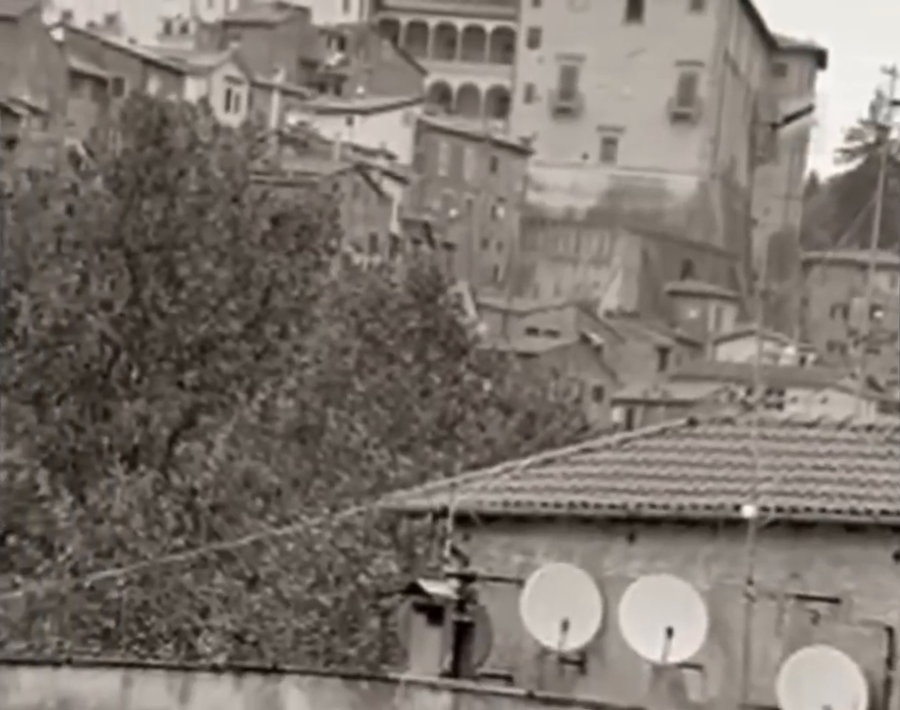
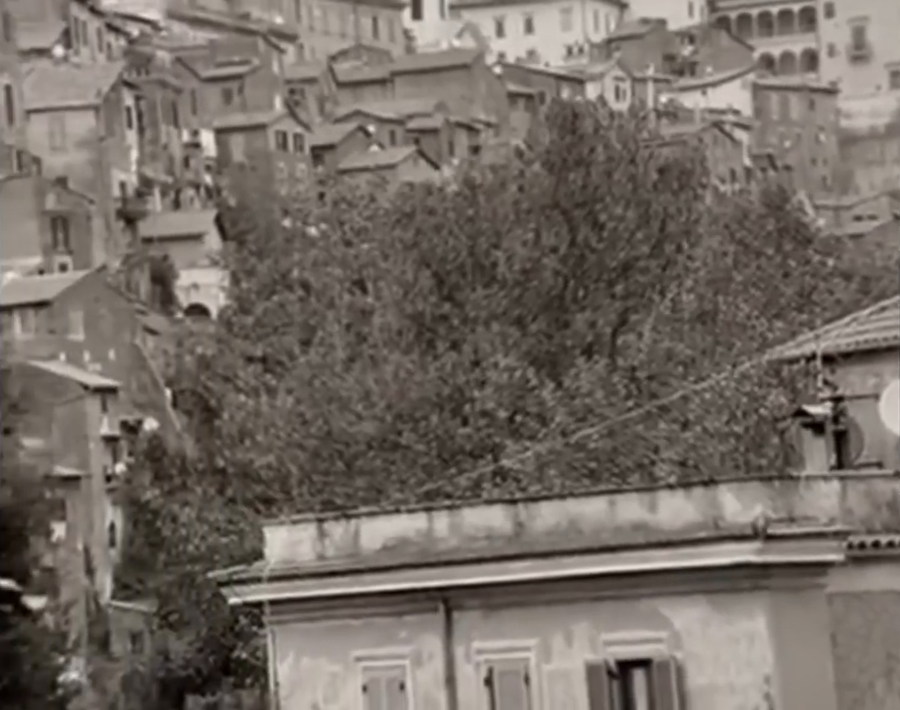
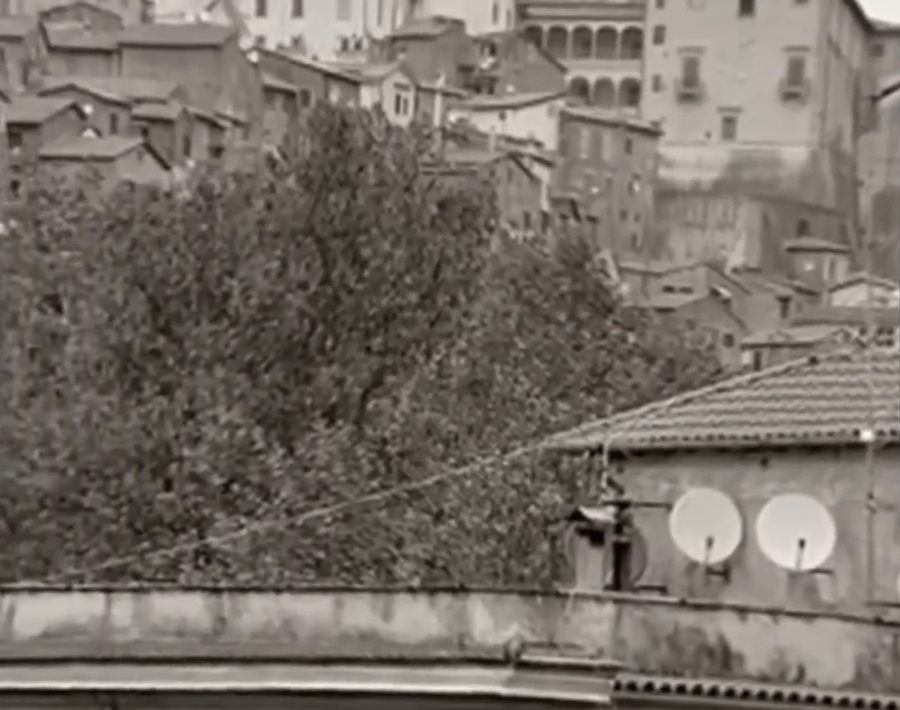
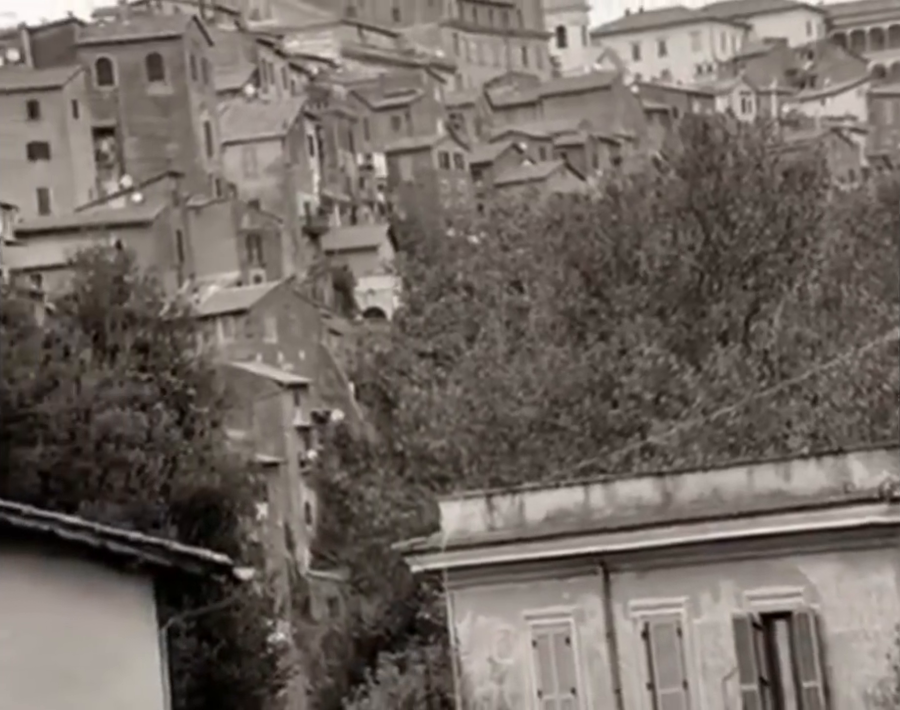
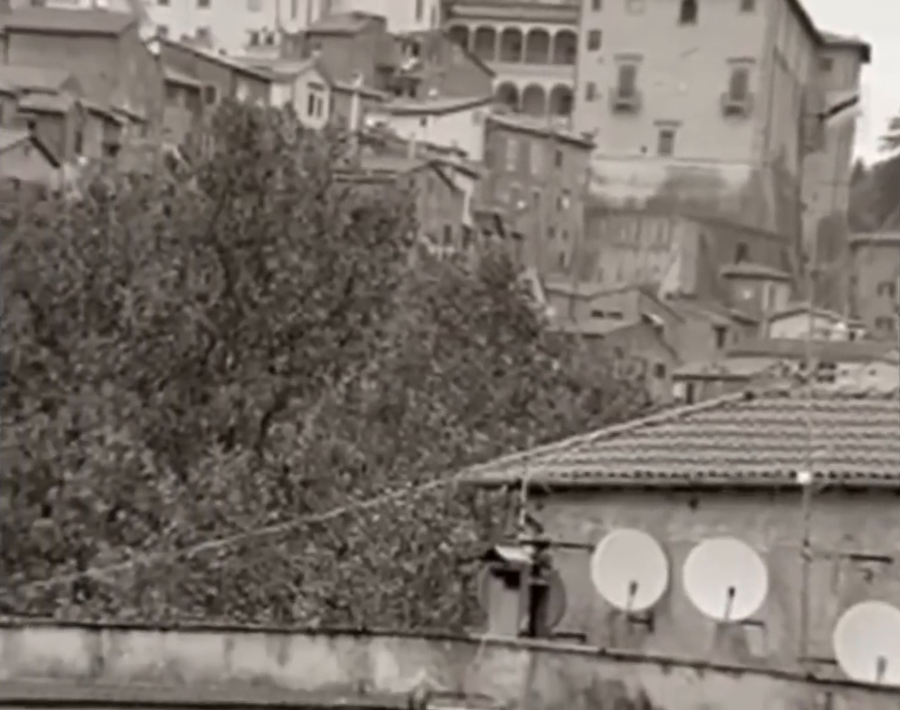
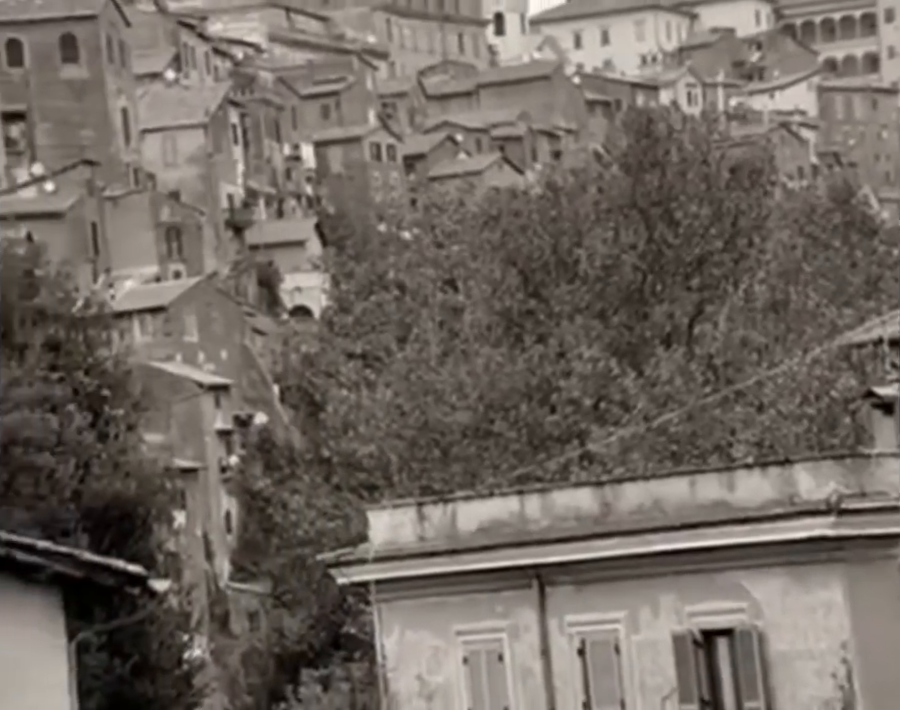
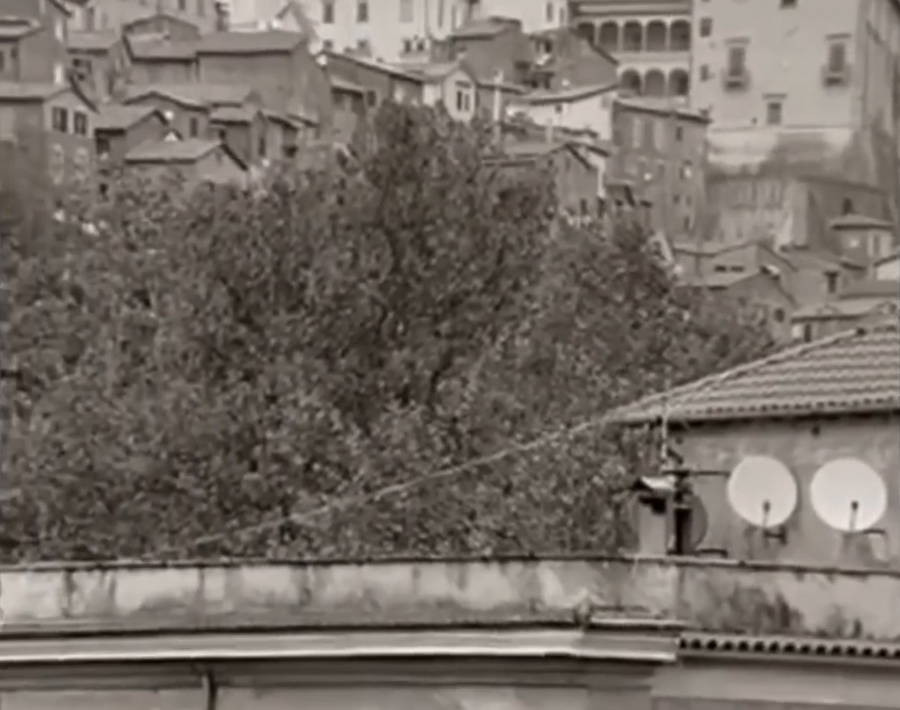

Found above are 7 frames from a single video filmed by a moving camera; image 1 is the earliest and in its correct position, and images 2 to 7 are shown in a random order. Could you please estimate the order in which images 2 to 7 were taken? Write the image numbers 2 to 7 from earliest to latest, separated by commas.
5, 3, 7, 2, 6, 4
